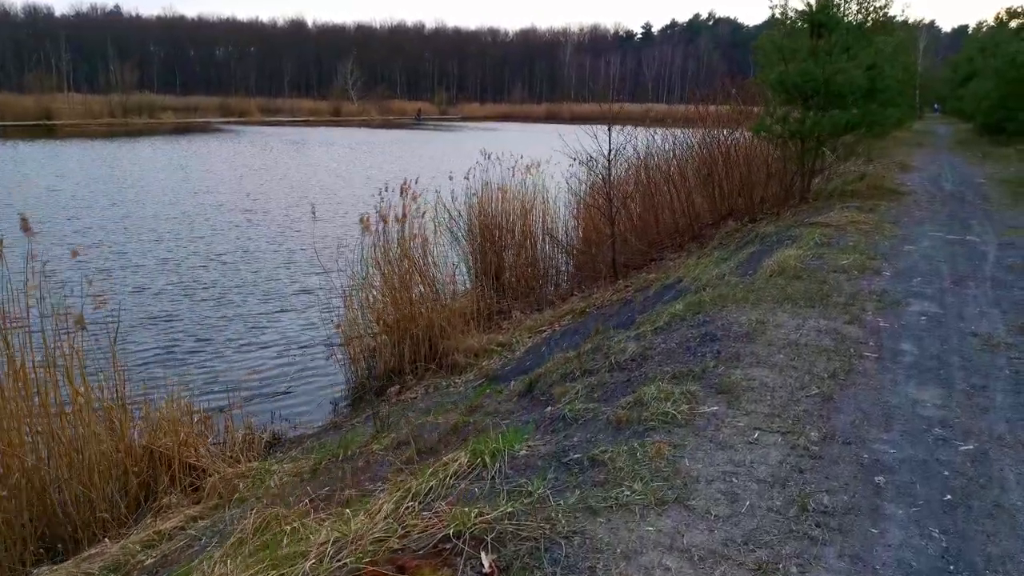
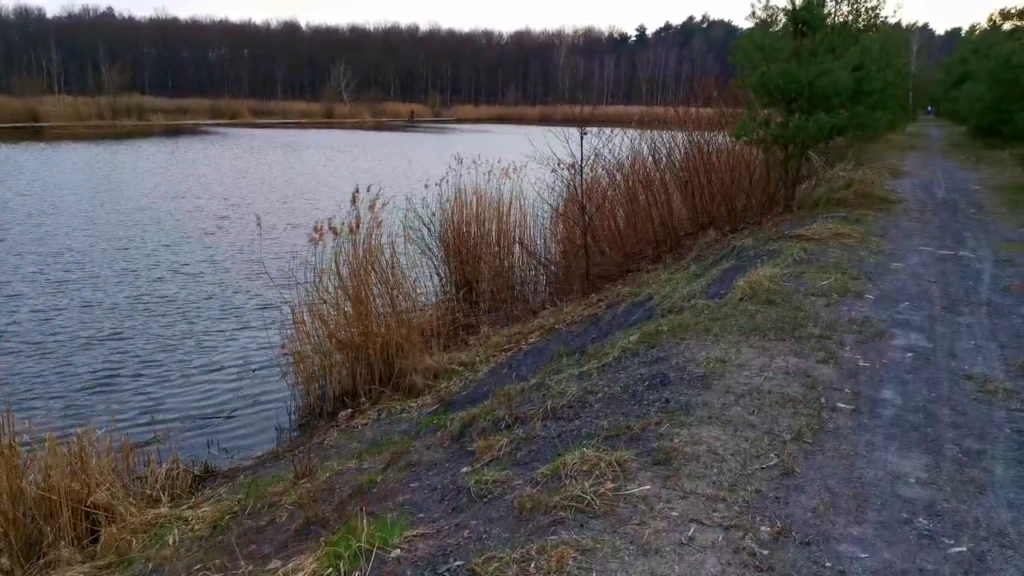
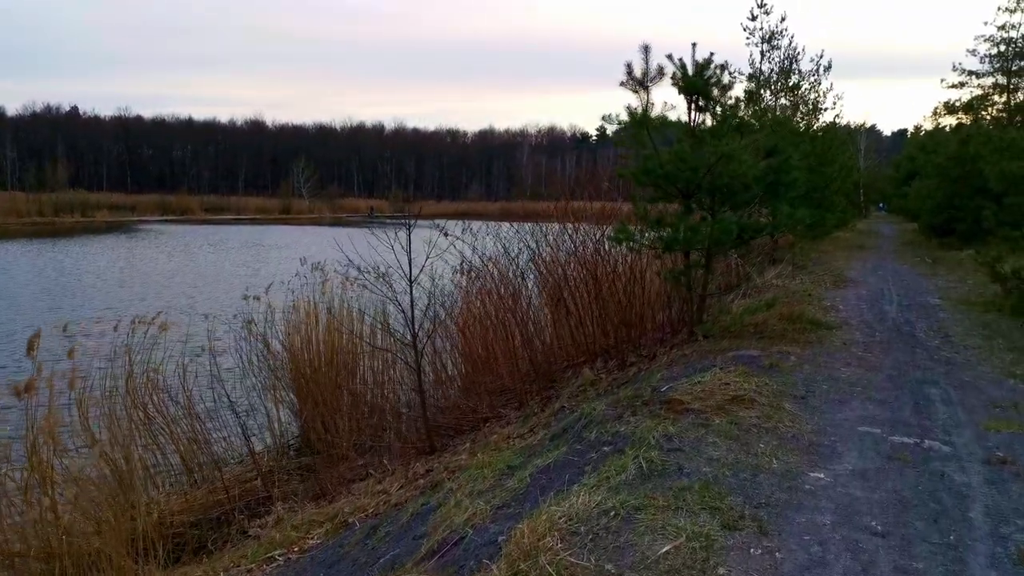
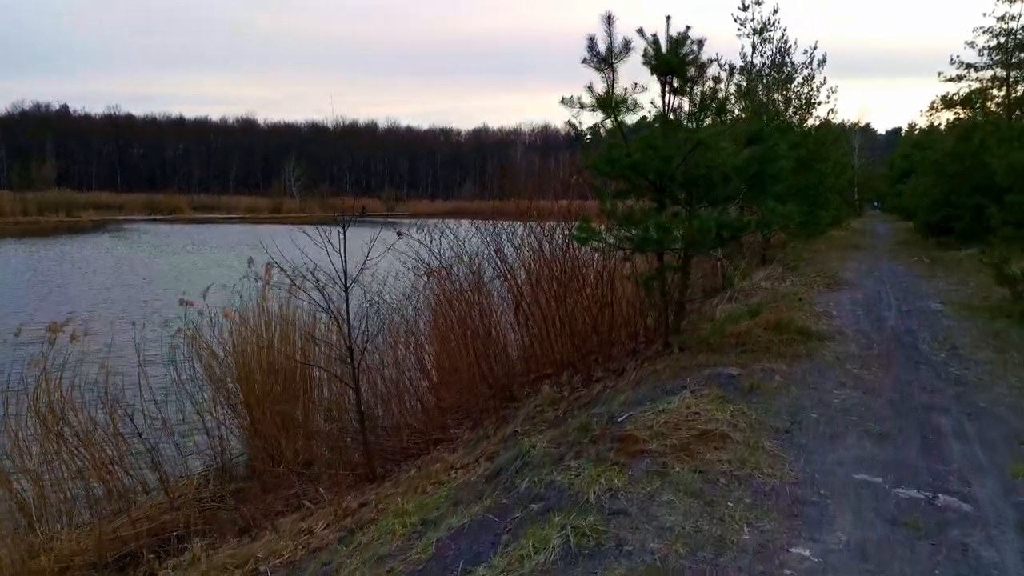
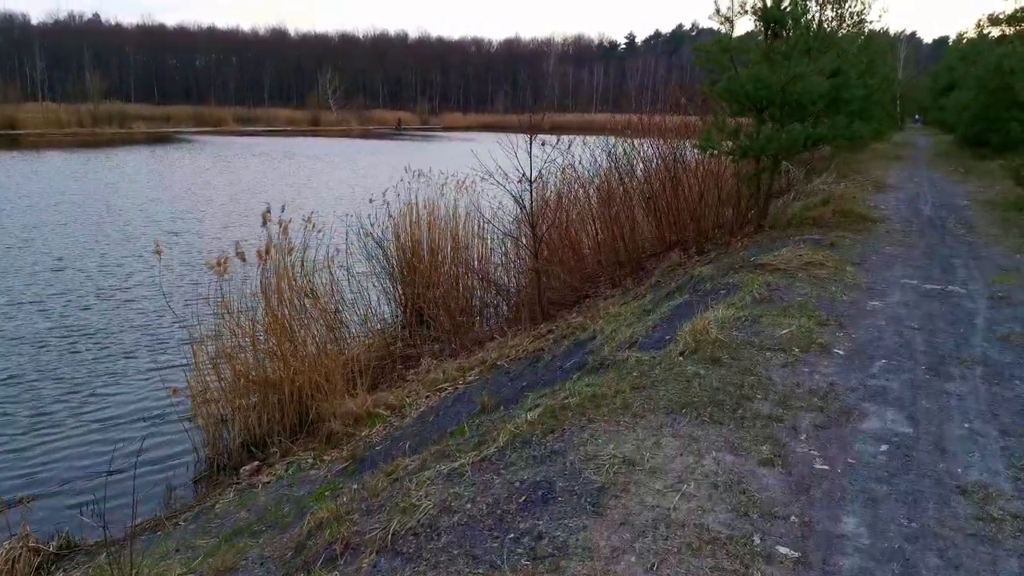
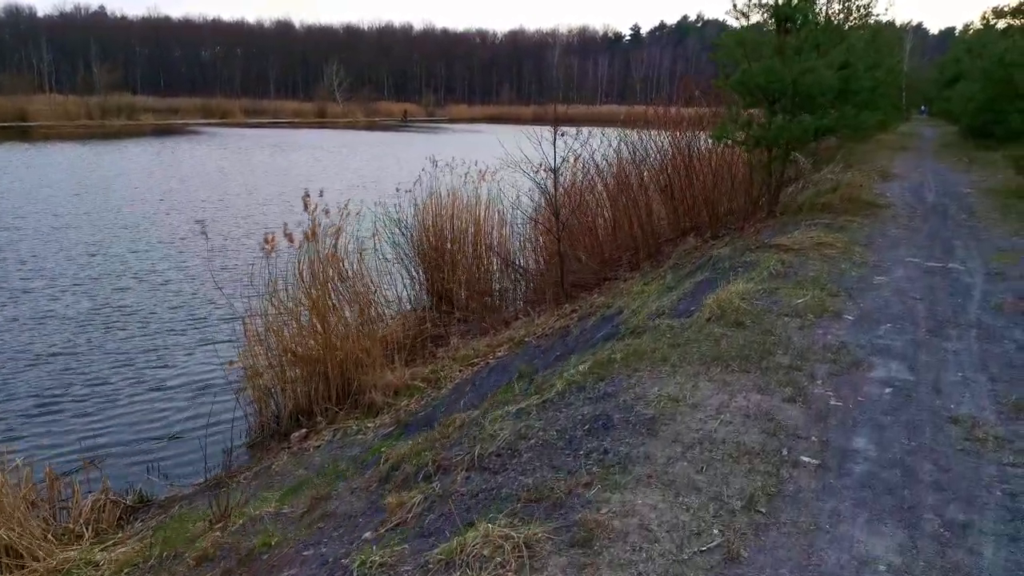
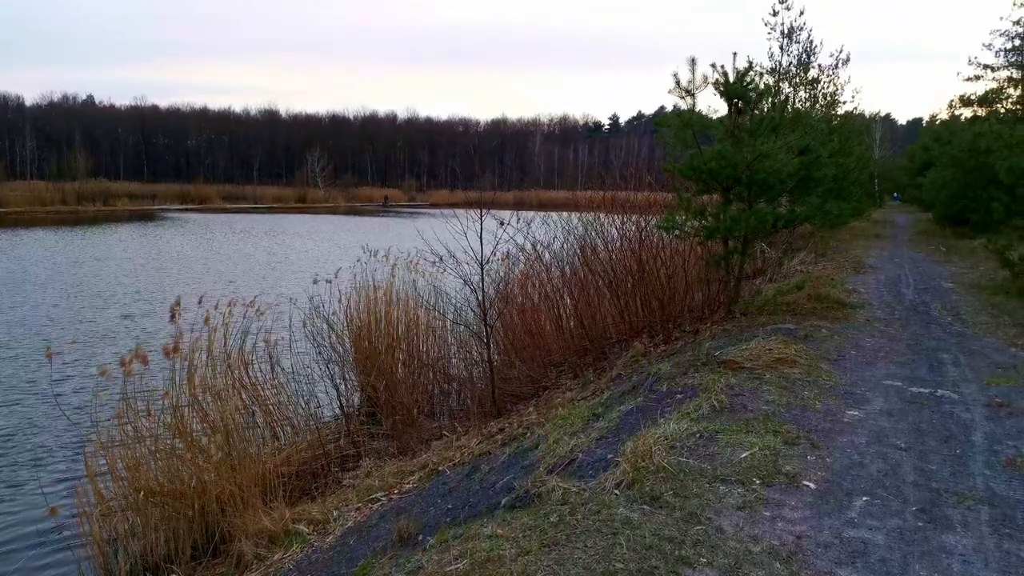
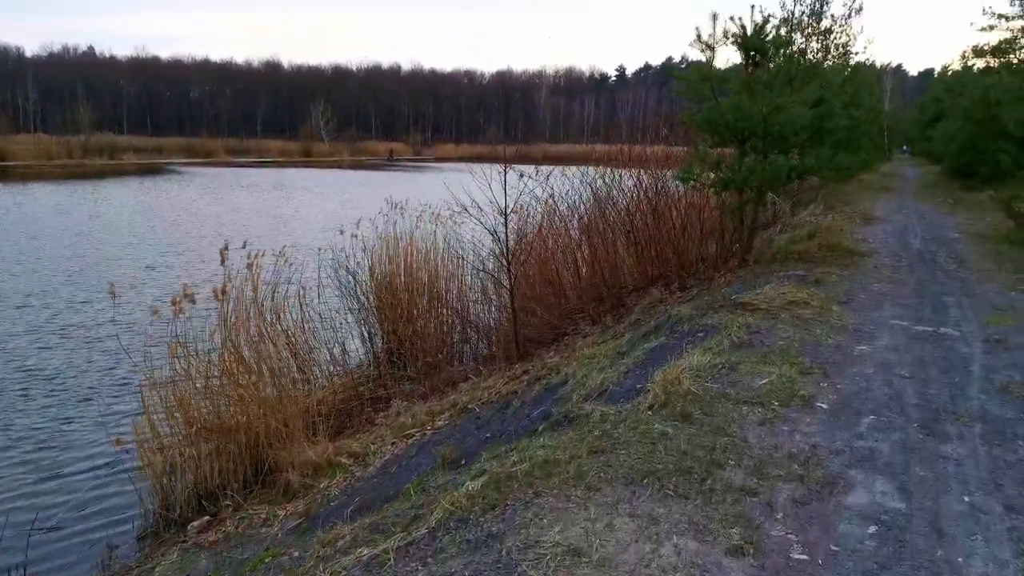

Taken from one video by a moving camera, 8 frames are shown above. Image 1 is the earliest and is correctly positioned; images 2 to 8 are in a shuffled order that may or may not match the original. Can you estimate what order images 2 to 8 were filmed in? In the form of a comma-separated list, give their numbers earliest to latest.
2, 6, 5, 8, 7, 3, 4
